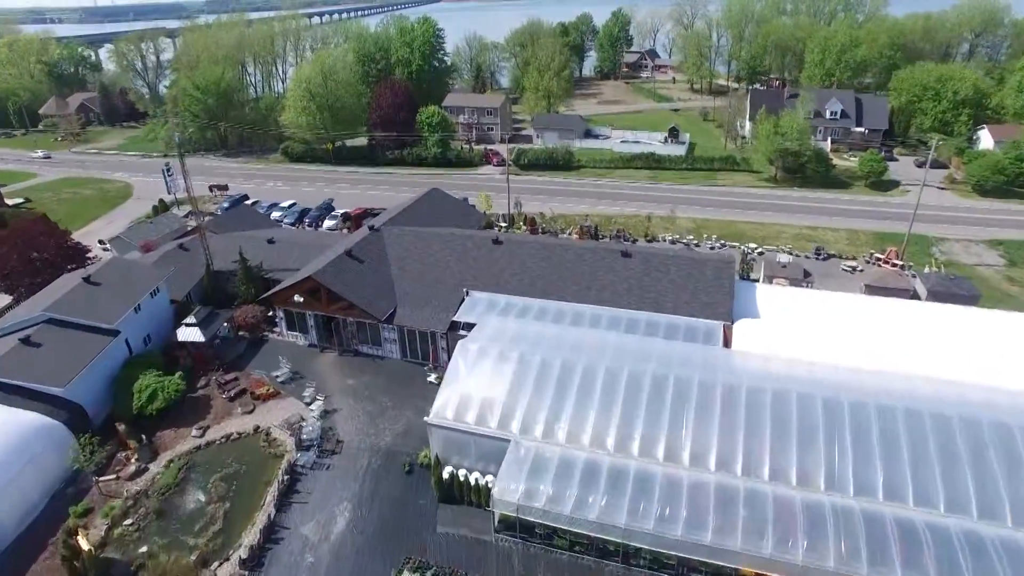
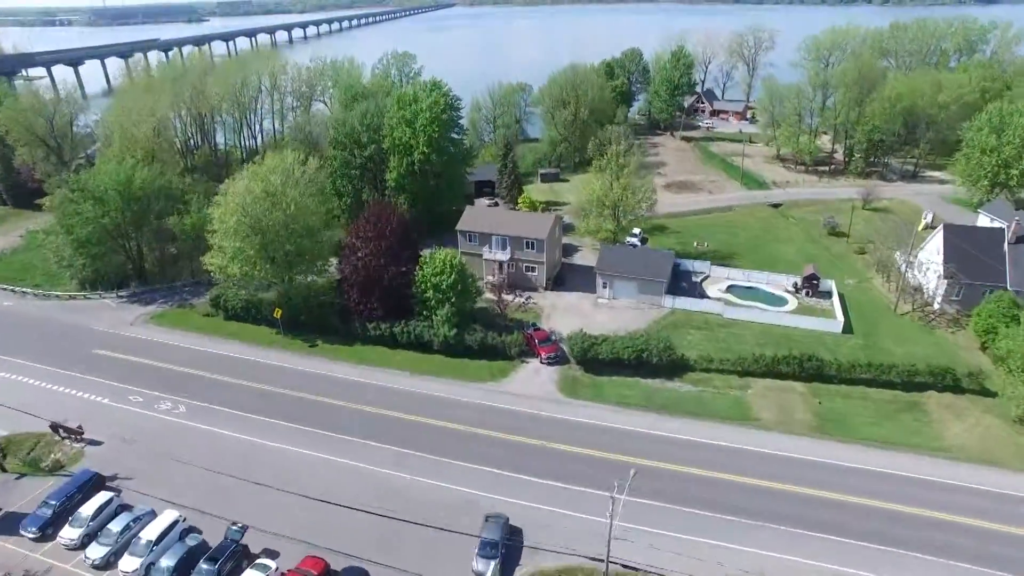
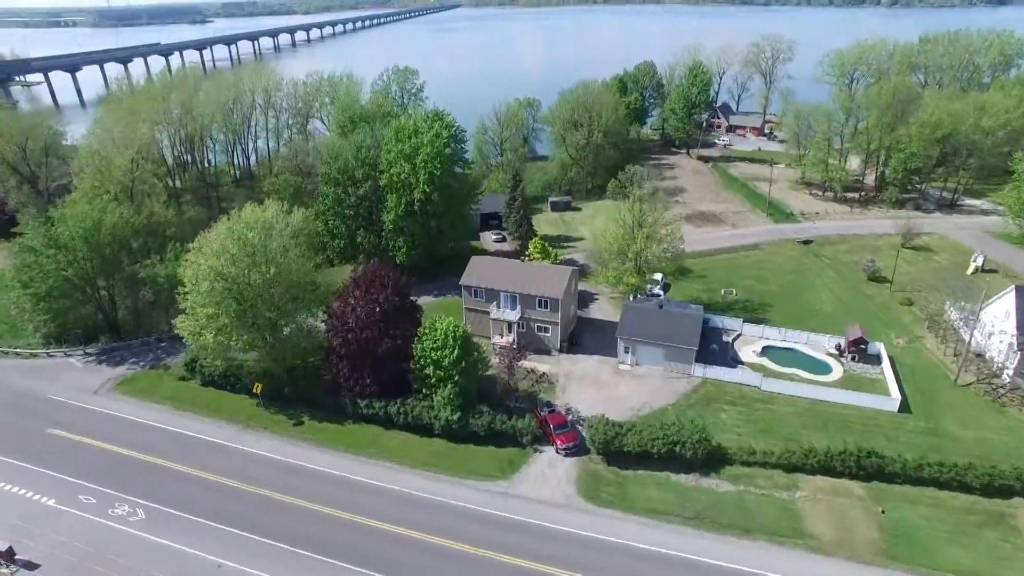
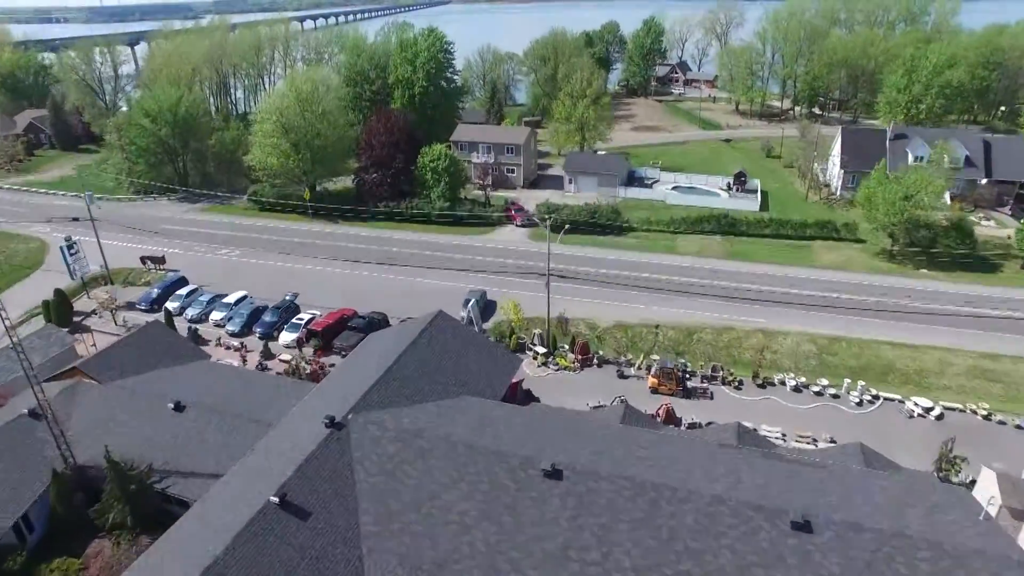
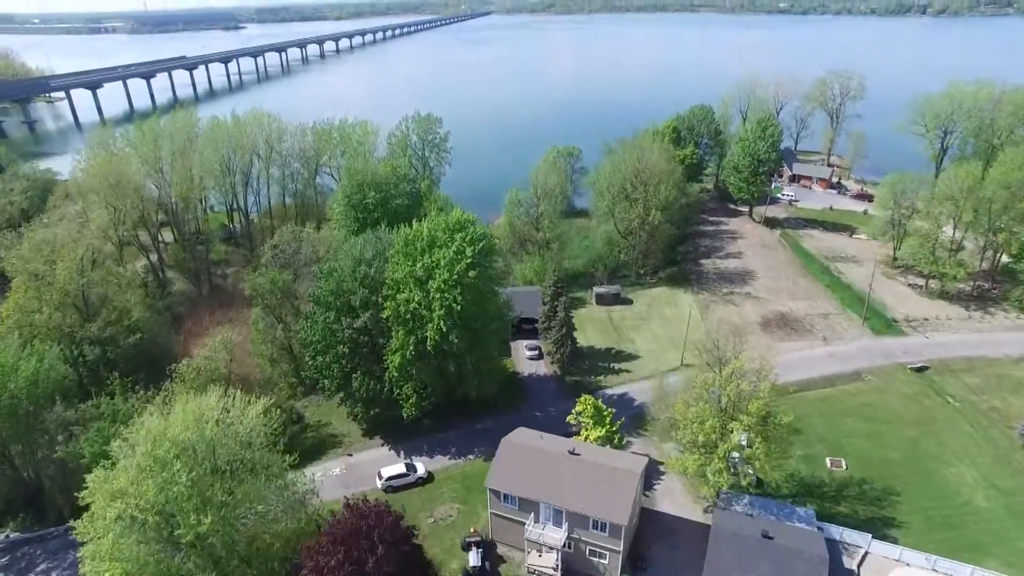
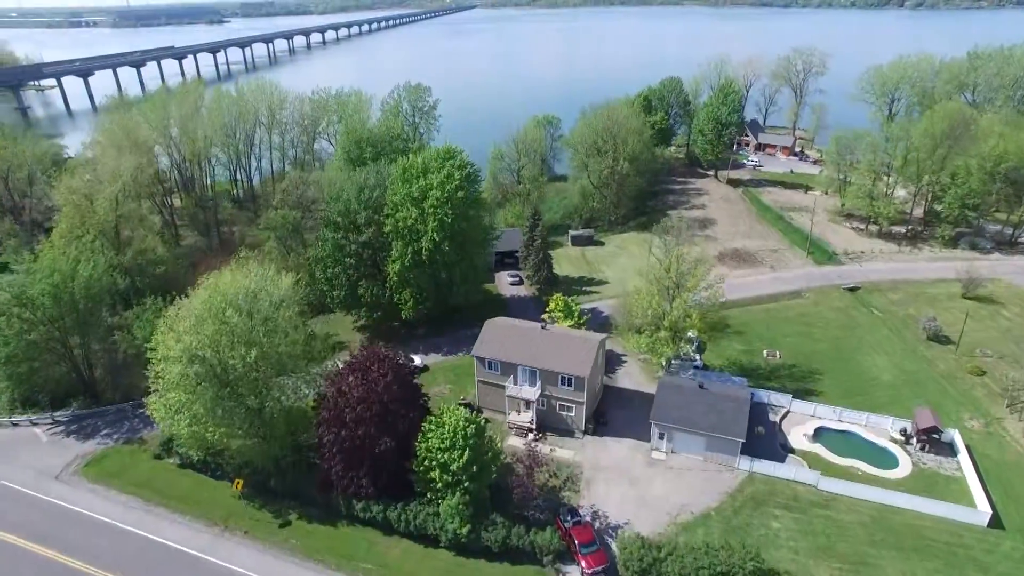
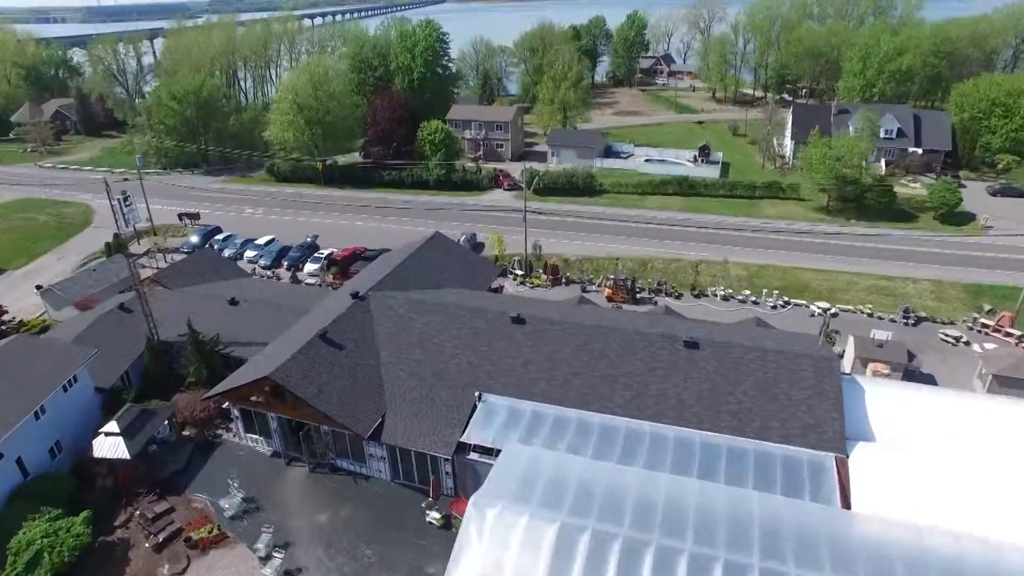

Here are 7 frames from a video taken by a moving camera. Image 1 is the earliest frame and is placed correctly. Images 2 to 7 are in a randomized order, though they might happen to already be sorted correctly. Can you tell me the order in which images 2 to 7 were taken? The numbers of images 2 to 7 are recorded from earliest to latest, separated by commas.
7, 4, 2, 3, 6, 5
